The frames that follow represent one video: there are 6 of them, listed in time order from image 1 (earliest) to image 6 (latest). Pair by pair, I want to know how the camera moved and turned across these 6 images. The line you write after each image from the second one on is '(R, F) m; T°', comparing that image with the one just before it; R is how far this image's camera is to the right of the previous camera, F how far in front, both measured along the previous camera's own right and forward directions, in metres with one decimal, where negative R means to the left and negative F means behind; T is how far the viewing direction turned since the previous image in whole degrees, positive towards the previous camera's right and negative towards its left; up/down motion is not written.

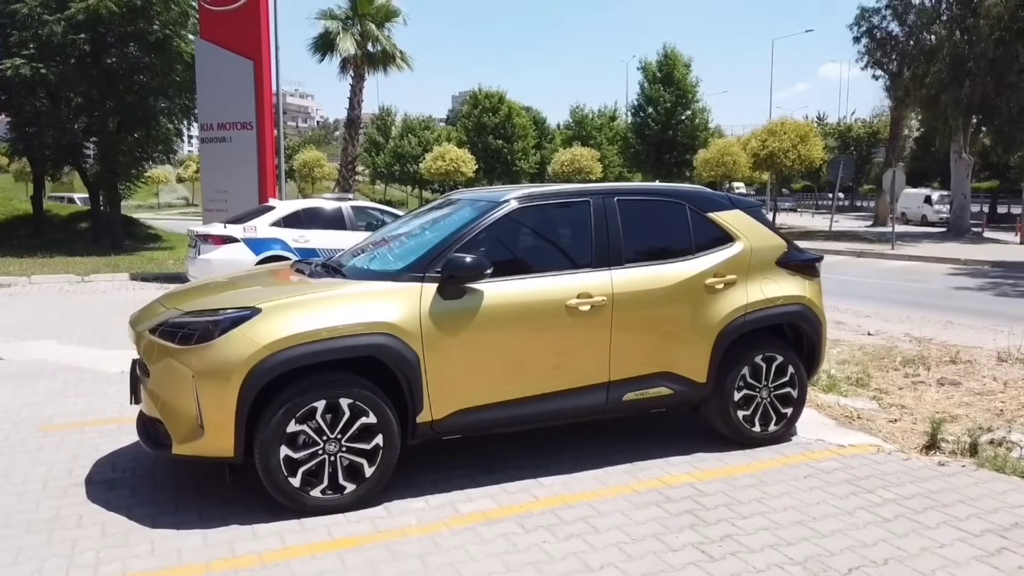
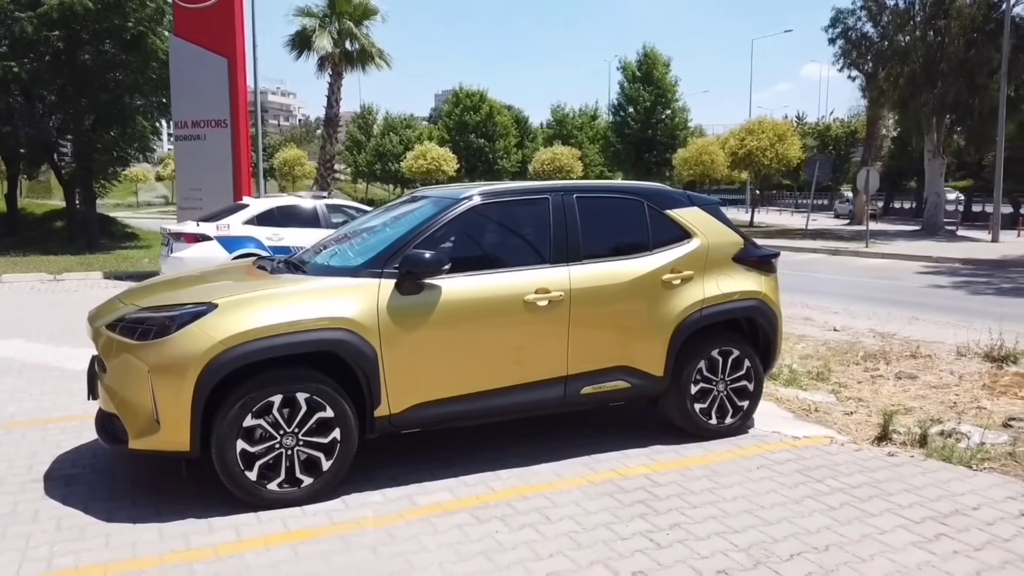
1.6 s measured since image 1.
(+0.2, -0.1) m; +1°
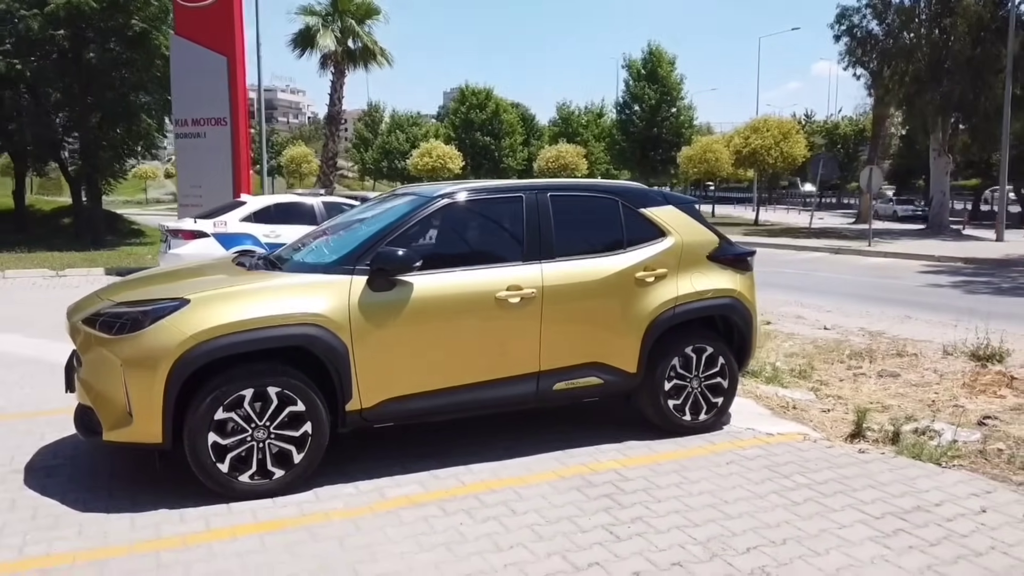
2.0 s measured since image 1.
(+0.2, -0.1) m; -1°
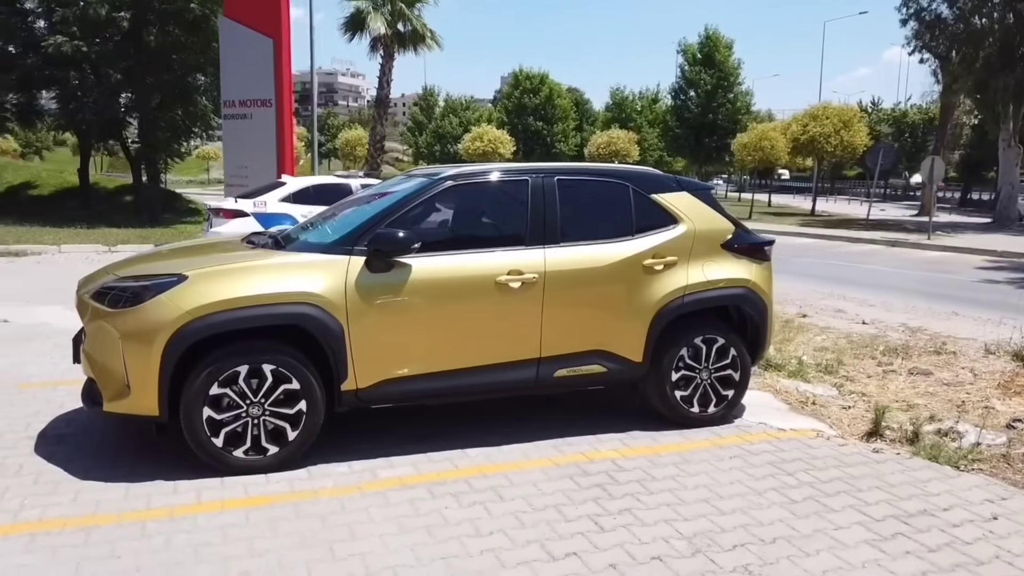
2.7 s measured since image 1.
(+0.3, +0.1) m; -4°
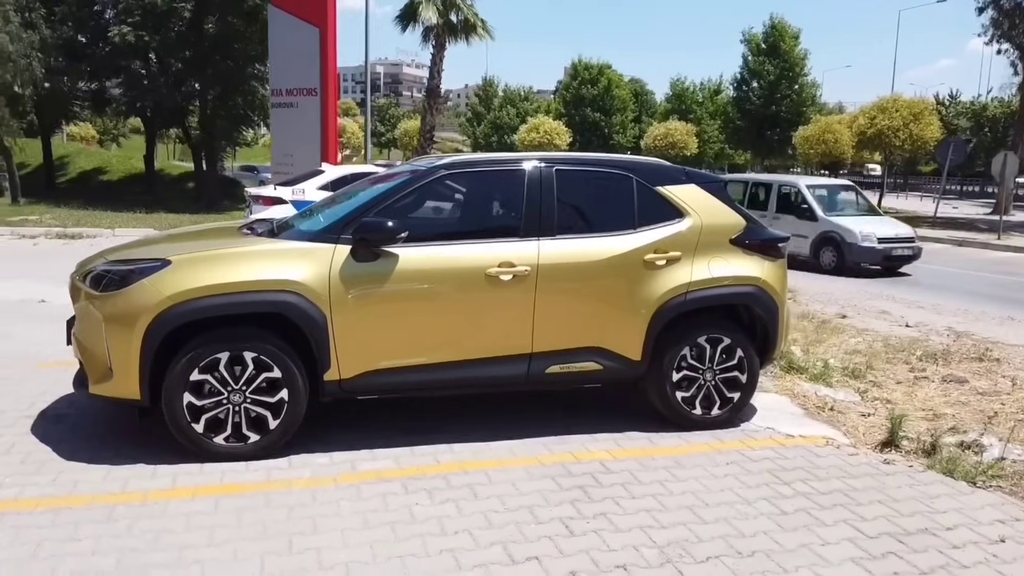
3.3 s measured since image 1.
(+0.4, +0.1) m; -4°
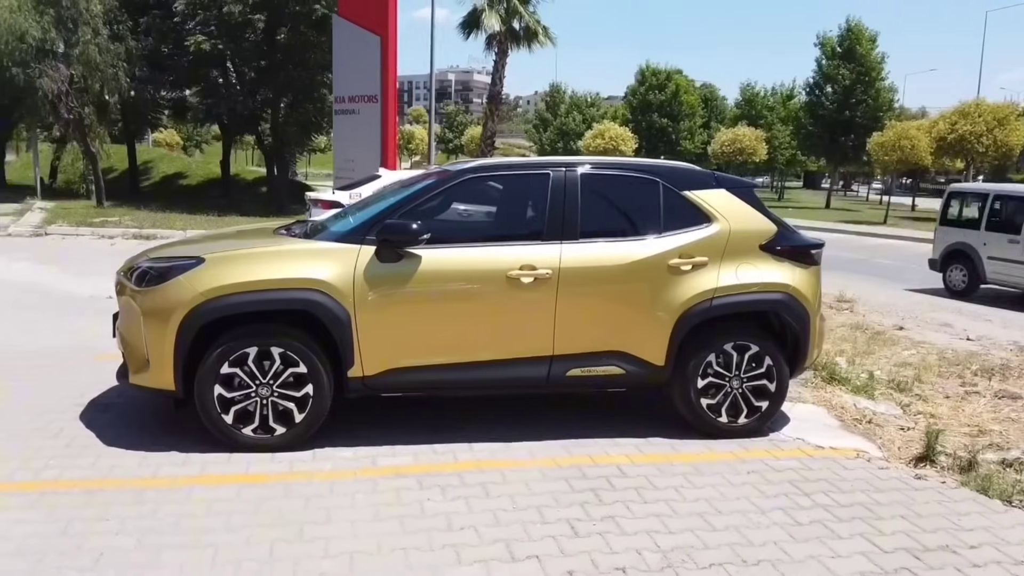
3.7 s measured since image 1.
(+0.3, 0.0) m; -5°
